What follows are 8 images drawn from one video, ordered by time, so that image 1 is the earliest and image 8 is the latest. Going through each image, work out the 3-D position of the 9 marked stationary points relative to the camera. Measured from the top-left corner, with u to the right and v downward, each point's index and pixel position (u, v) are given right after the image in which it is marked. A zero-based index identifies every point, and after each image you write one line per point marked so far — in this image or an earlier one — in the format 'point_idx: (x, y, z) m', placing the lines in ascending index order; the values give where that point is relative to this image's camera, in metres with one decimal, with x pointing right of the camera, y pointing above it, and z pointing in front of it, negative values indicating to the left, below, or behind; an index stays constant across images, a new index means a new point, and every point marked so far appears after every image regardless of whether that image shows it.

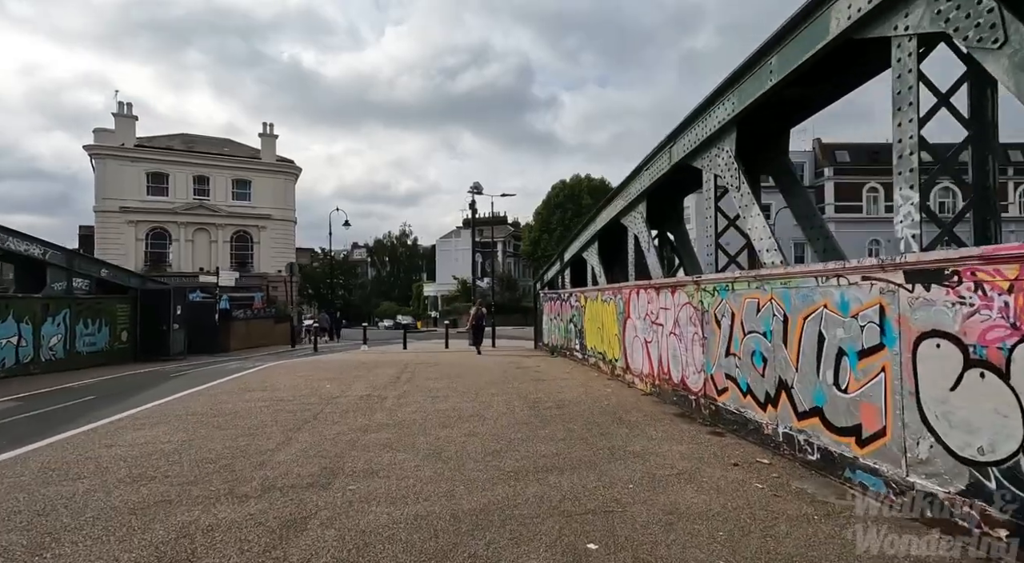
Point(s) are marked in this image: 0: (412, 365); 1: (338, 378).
0: (-2.8, -2.3, +15.5) m
1: (-3.9, -2.2, +12.8) m
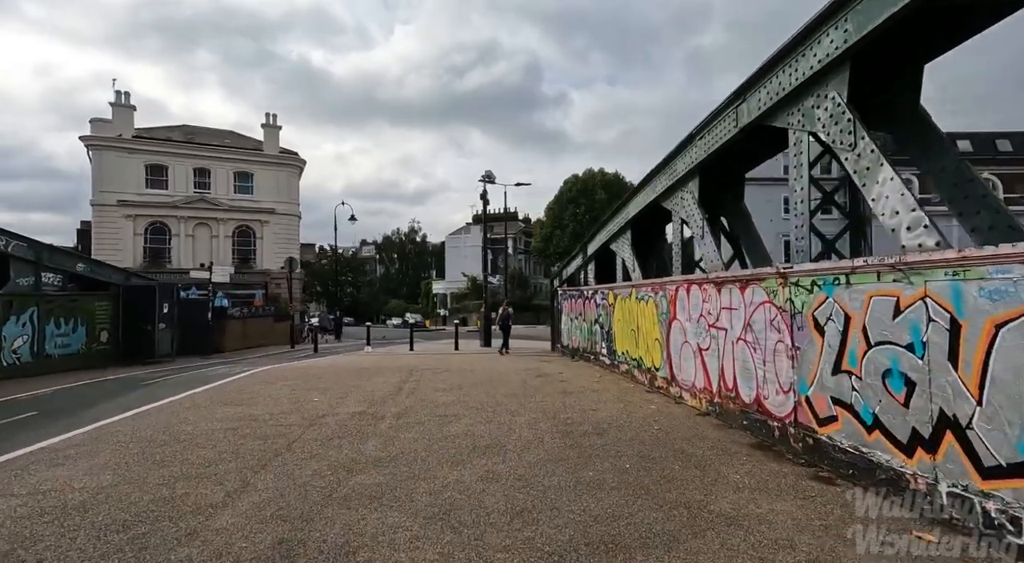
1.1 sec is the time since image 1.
0: (-2.3, -2.2, +13.7) m
1: (-3.5, -2.1, +11.0) m
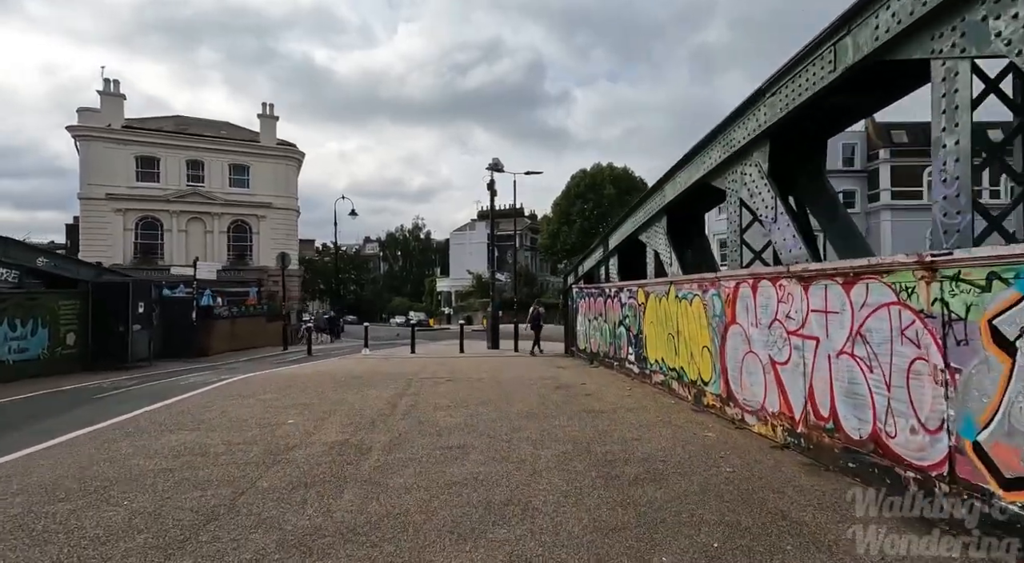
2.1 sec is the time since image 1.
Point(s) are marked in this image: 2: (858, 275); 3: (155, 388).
0: (-2.0, -2.1, +11.9) m
1: (-3.3, -2.0, +9.3) m
2: (+3.1, +0.1, +5.1) m
3: (-7.5, -2.2, +12.0) m
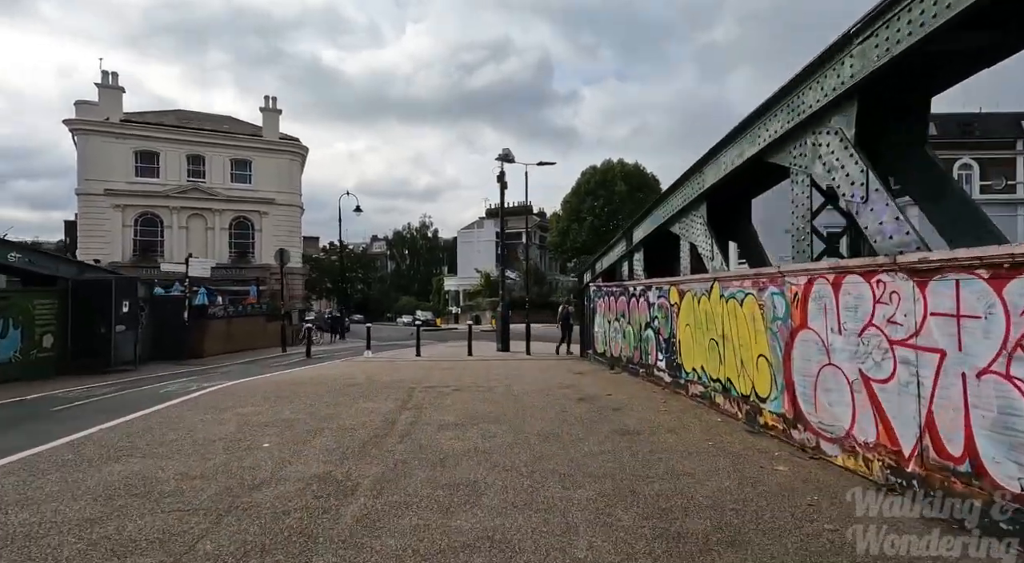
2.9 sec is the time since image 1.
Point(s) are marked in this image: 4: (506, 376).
0: (-1.8, -2.0, +10.6) m
1: (-3.0, -1.9, +8.0) m
2: (+3.3, +0.1, +3.7) m
3: (-7.2, -2.2, +10.7) m
4: (-0.1, -2.2, +13.0) m
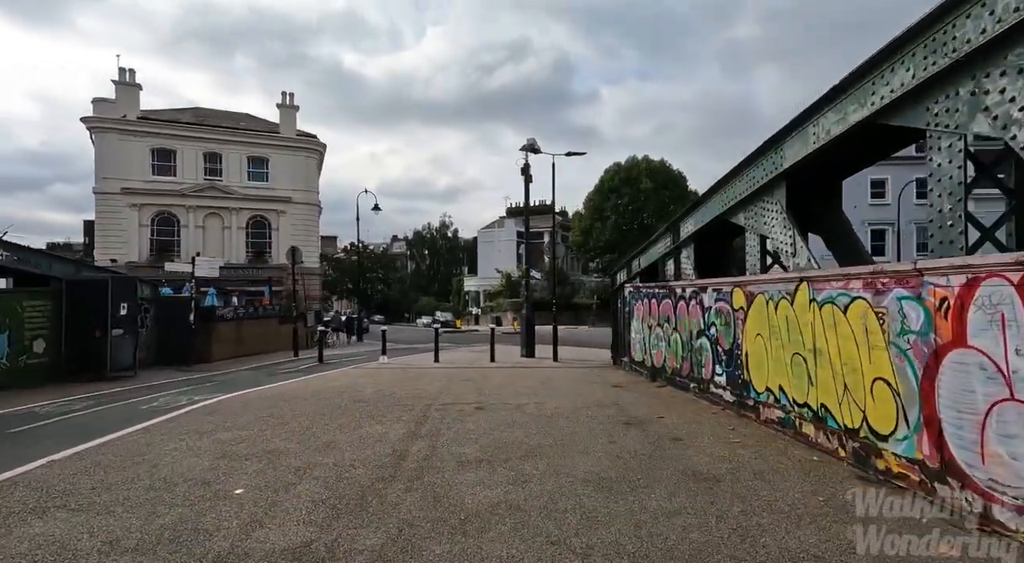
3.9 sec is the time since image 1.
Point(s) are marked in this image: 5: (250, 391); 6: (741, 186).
0: (-1.2, -2.0, +9.1) m
1: (-2.6, -1.9, +6.5) m
2: (+3.6, +0.1, +2.0) m
3: (-6.7, -2.2, +9.4) m
4: (+0.5, -2.2, +11.4) m
5: (-5.2, -2.2, +11.1) m
6: (+3.5, +1.4, +8.7) m
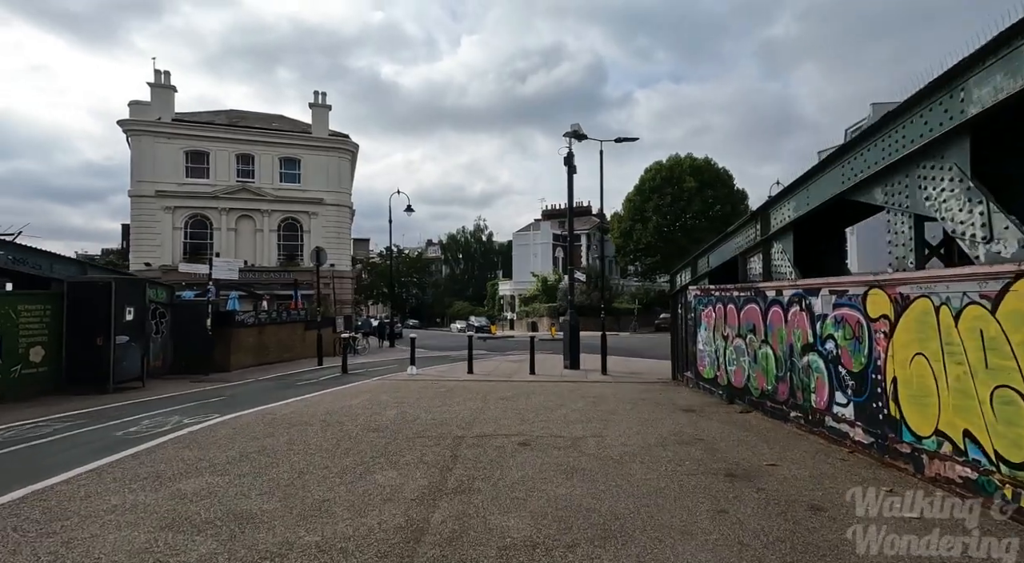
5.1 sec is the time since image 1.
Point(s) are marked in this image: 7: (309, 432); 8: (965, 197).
0: (-0.6, -2.0, +7.2) m
1: (-2.1, -1.9, +4.6) m
2: (+3.8, +0.2, -0.2) m
3: (-6.0, -2.2, +7.8) m
4: (+1.3, -2.2, +9.3) m
5: (-4.4, -2.2, +9.3) m
6: (+4.1, +1.4, +6.5) m
7: (-2.8, -2.1, +7.9) m
8: (+4.2, +0.8, +5.3) m
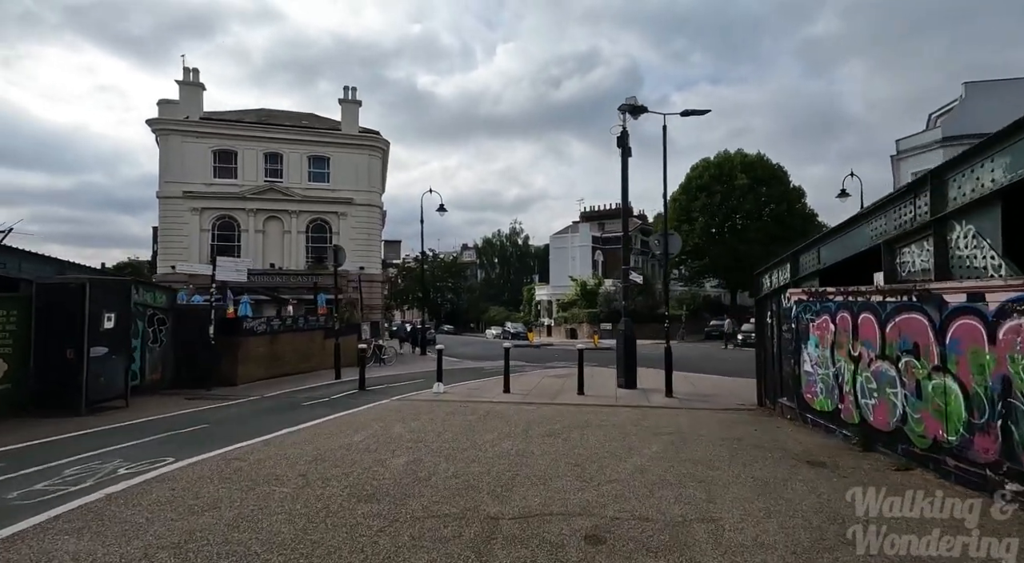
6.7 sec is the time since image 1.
0: (-0.1, -2.0, +4.5) m
1: (-1.7, -1.9, +2.1) m
2: (+3.9, +0.3, -3.1) m
3: (-5.5, -2.2, +5.5) m
4: (+1.9, -2.2, +6.6) m
5: (-3.7, -2.2, +6.9) m
6: (+4.6, +1.5, +3.5) m
7: (-2.3, -2.1, +5.4) m
8: (+4.5, +0.8, +2.3) m
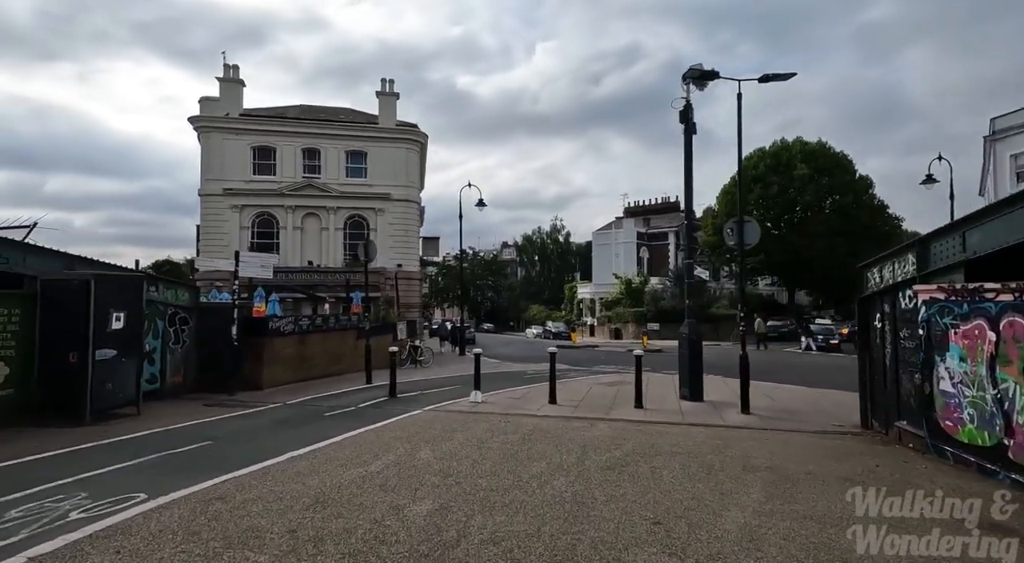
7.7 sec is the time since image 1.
0: (+0.3, -1.9, +2.8) m
1: (-1.5, -1.8, +0.5) m
2: (+3.7, +0.3, -5.1) m
3: (-5.0, -2.1, +4.1) m
4: (+2.4, -2.1, +4.7) m
5: (-3.2, -2.1, +5.4) m
6: (+4.8, +1.5, +1.5) m
7: (-1.8, -2.0, +3.8) m
8: (+4.7, +0.9, +0.3) m
